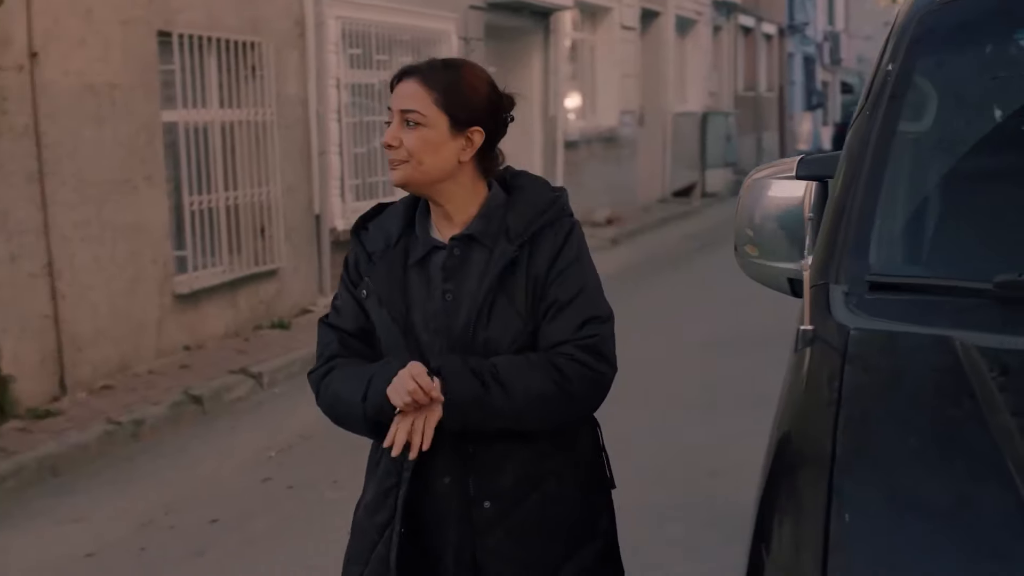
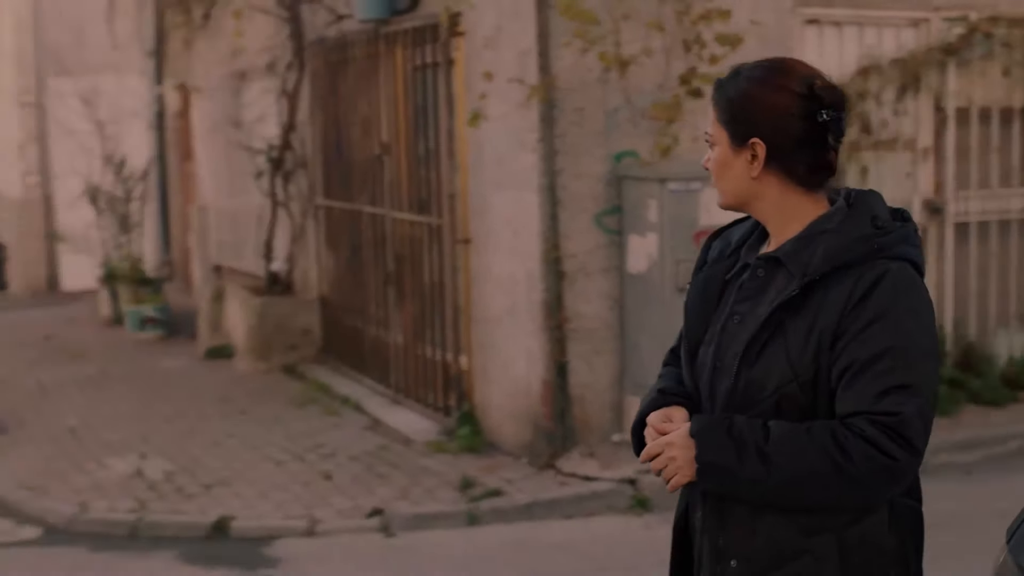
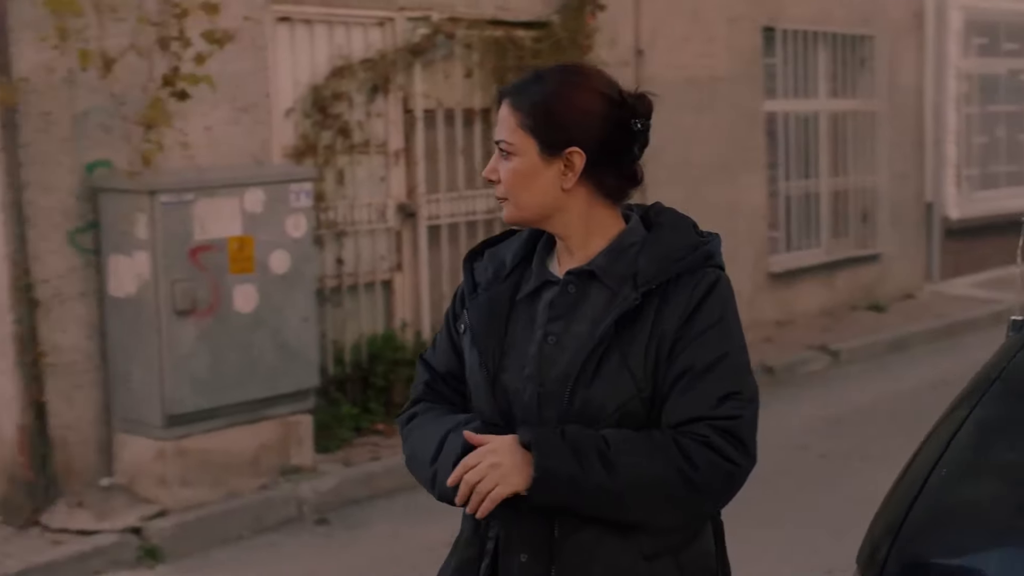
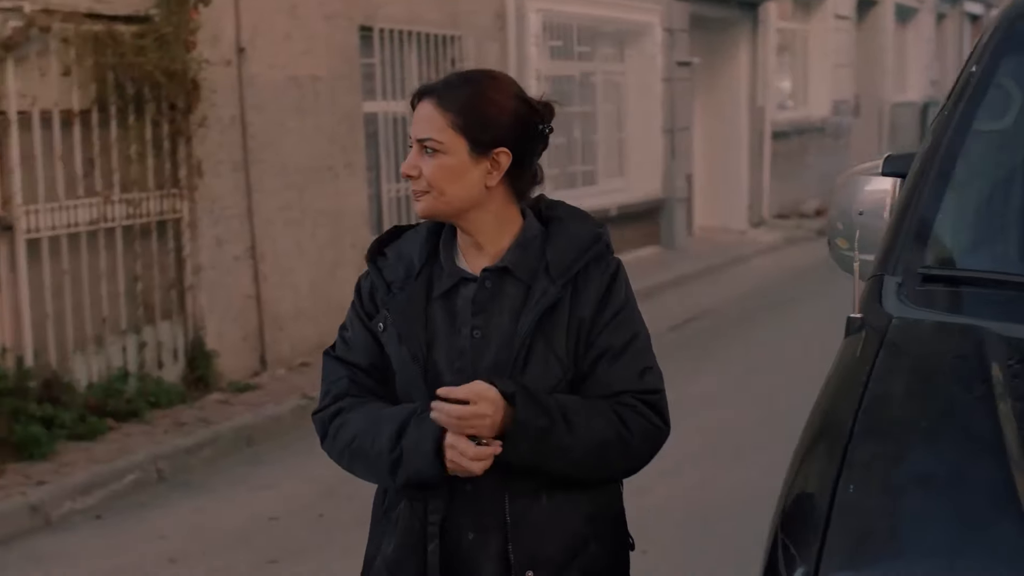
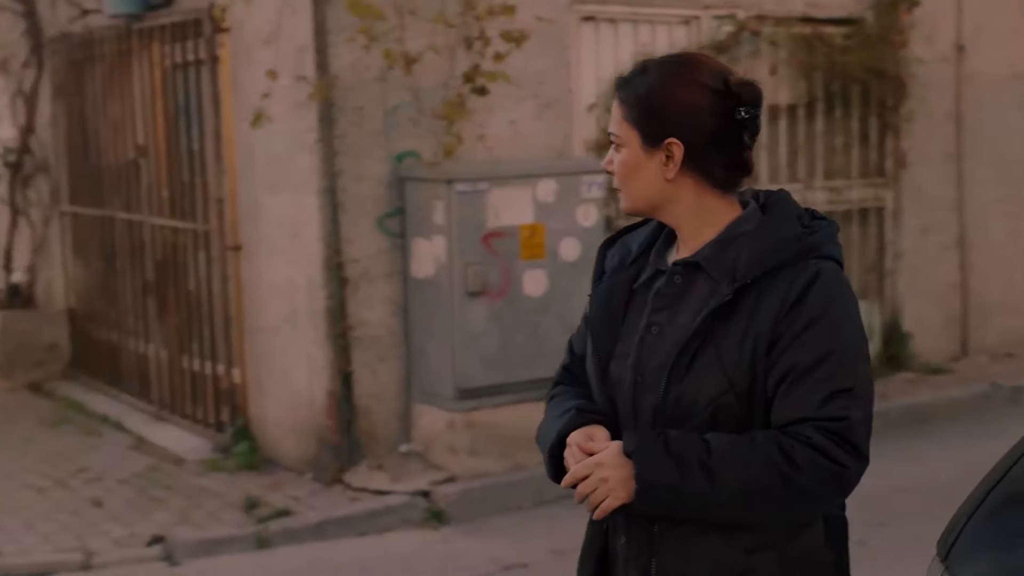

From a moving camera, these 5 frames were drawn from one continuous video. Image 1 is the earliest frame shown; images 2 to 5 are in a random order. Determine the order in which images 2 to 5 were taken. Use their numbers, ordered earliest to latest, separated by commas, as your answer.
4, 3, 5, 2
